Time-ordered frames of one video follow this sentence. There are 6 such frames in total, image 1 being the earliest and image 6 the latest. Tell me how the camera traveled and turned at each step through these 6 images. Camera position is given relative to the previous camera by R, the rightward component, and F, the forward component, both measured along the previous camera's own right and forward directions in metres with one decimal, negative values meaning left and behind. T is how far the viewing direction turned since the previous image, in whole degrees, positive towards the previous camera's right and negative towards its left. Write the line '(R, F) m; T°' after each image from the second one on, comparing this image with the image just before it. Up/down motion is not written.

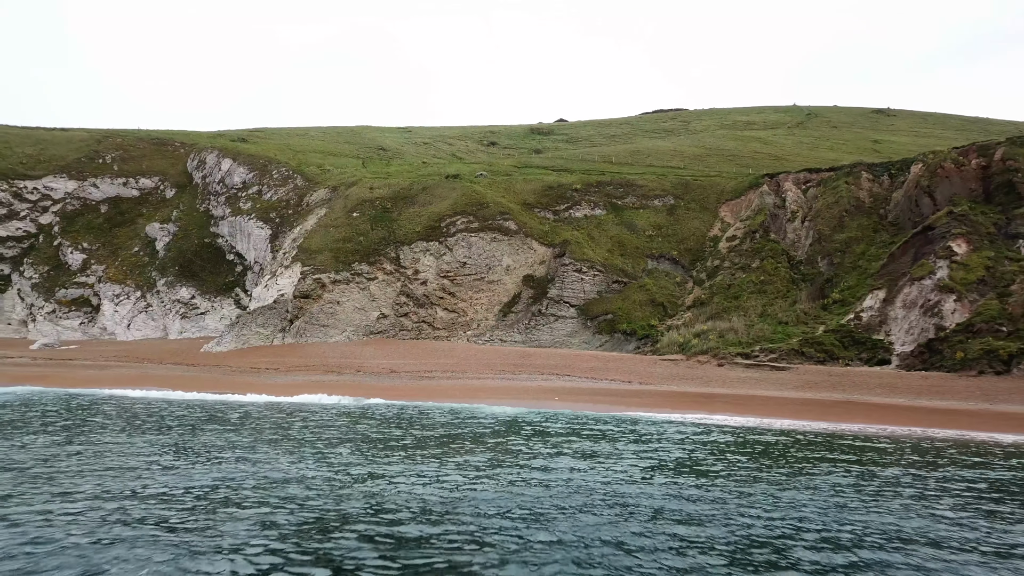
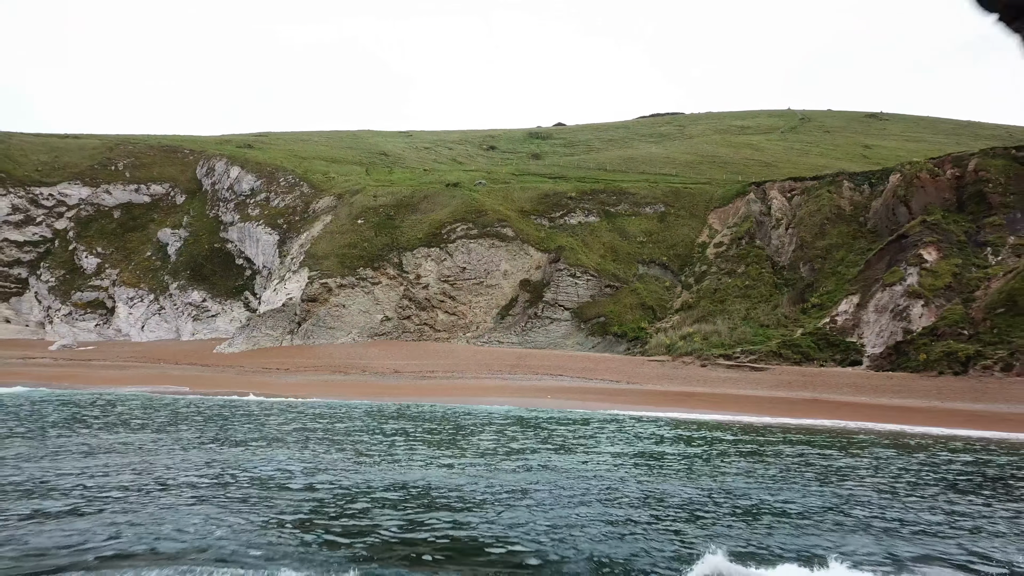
(+0.2, -2.0) m; 0°
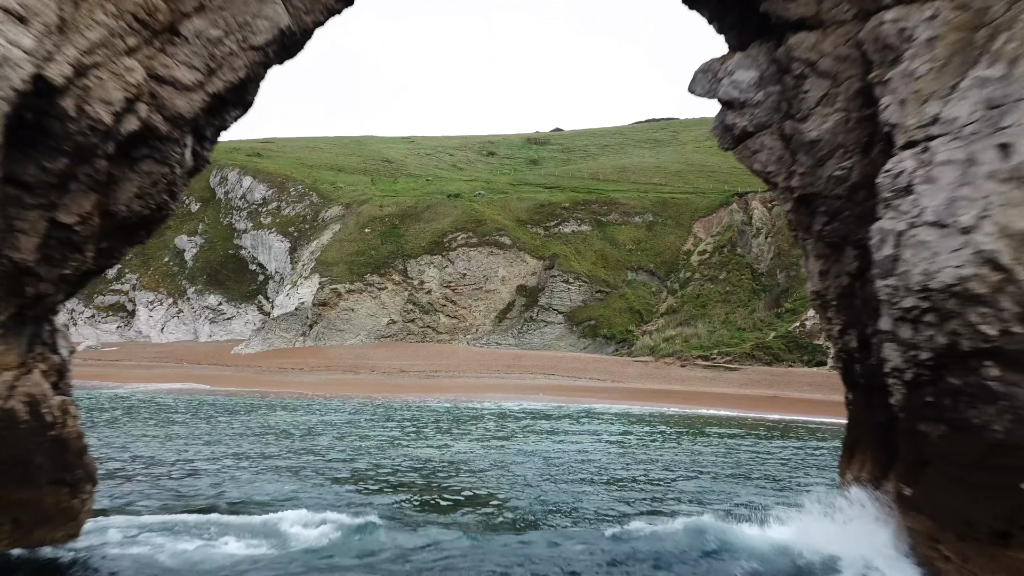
(+0.2, -3.1) m; 0°
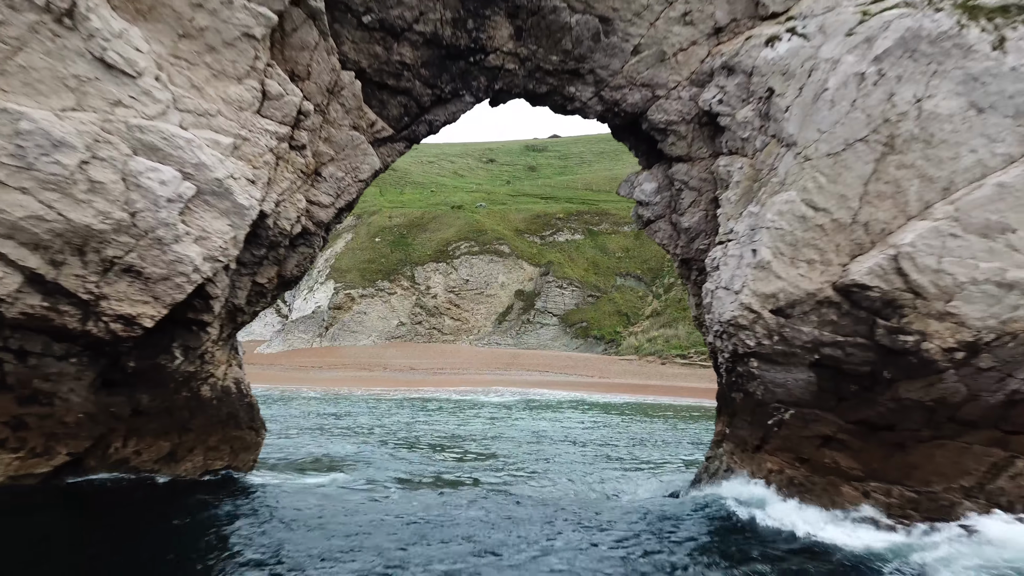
(0.0, -4.2) m; 0°
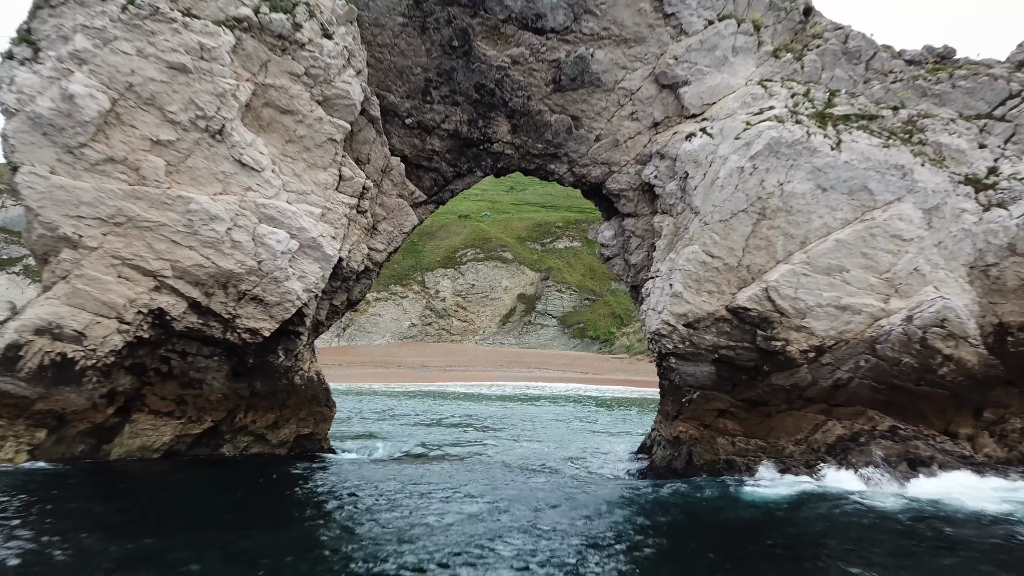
(+0.1, -4.2) m; 0°
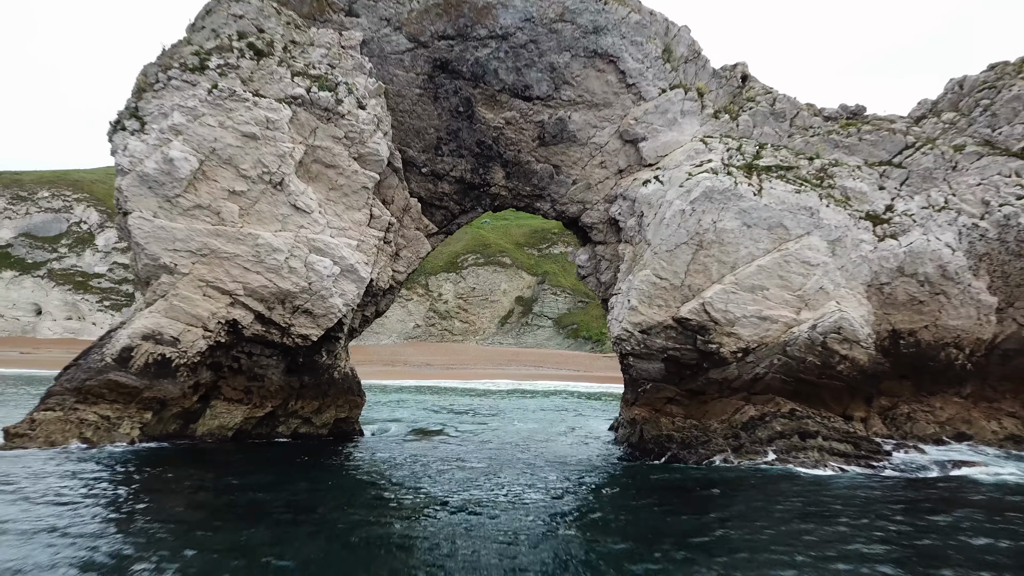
(+0.1, -3.6) m; 0°
